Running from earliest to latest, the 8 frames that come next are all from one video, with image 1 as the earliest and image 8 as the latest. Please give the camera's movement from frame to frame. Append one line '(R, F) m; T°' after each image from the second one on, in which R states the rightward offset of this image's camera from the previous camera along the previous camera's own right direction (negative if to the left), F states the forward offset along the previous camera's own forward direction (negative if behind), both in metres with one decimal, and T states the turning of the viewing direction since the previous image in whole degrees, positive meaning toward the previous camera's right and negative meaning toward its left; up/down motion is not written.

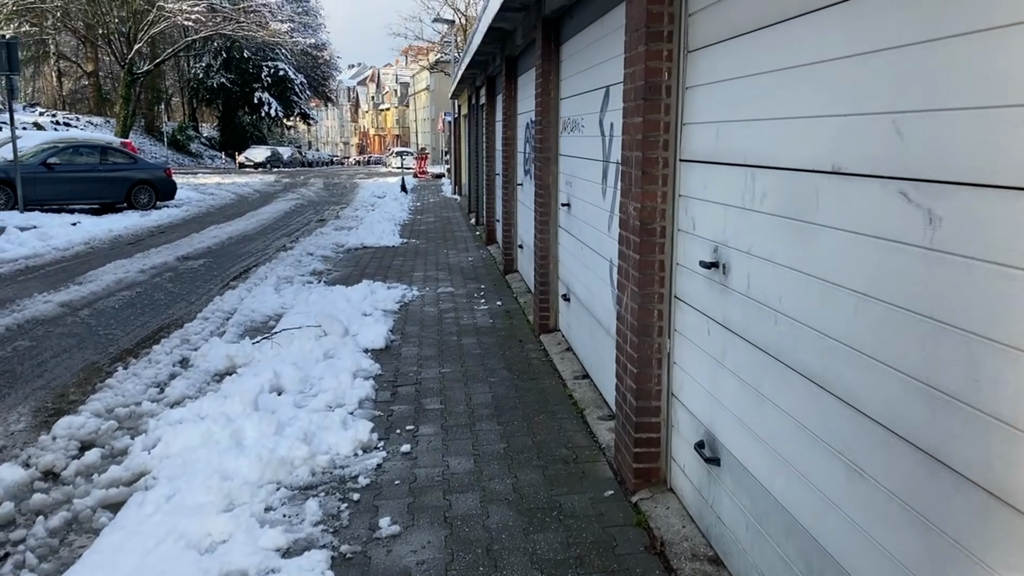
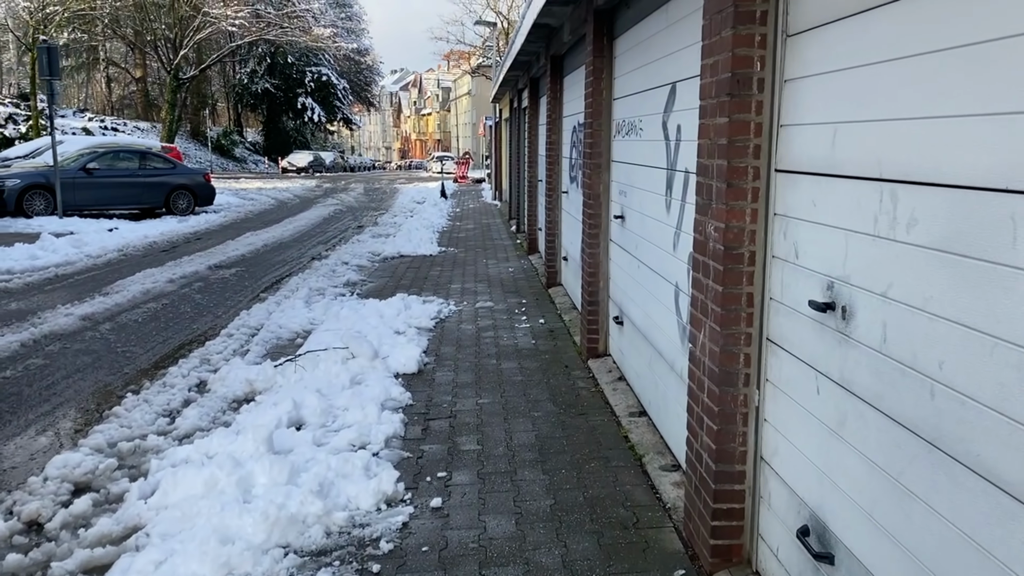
(0.0, +0.5) m; -3°
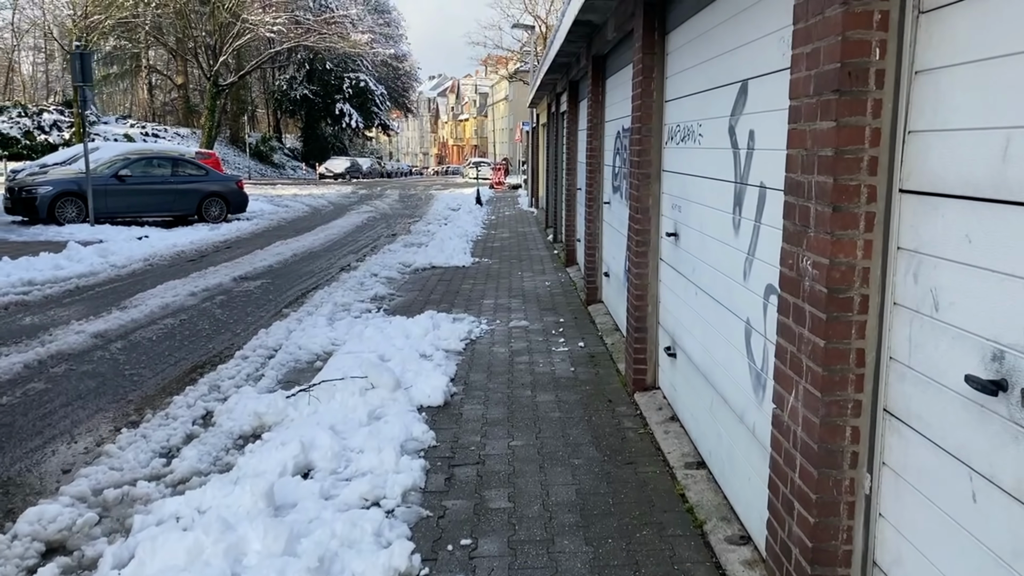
(0.0, +0.5) m; -3°
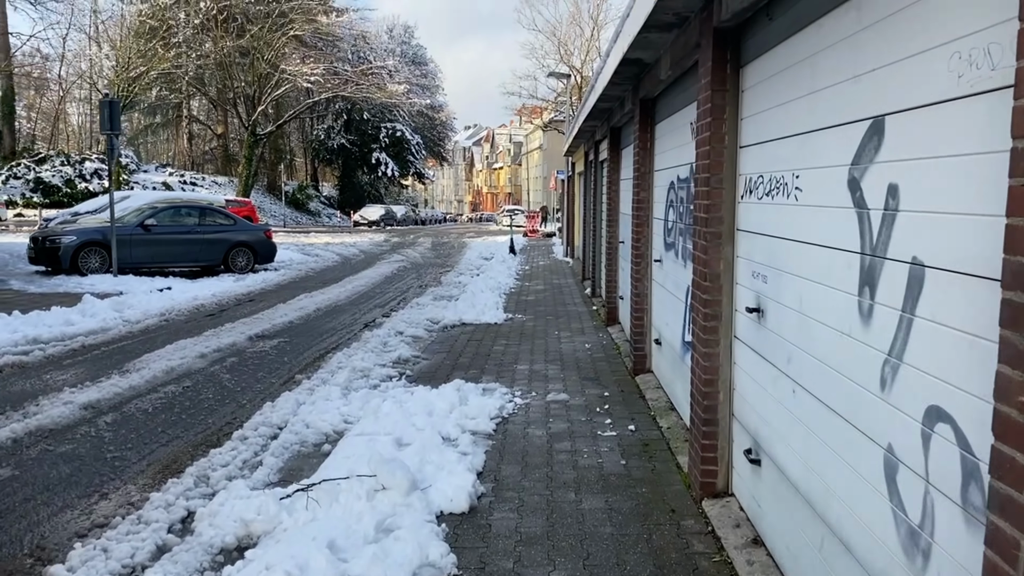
(0.0, +0.7) m; -2°
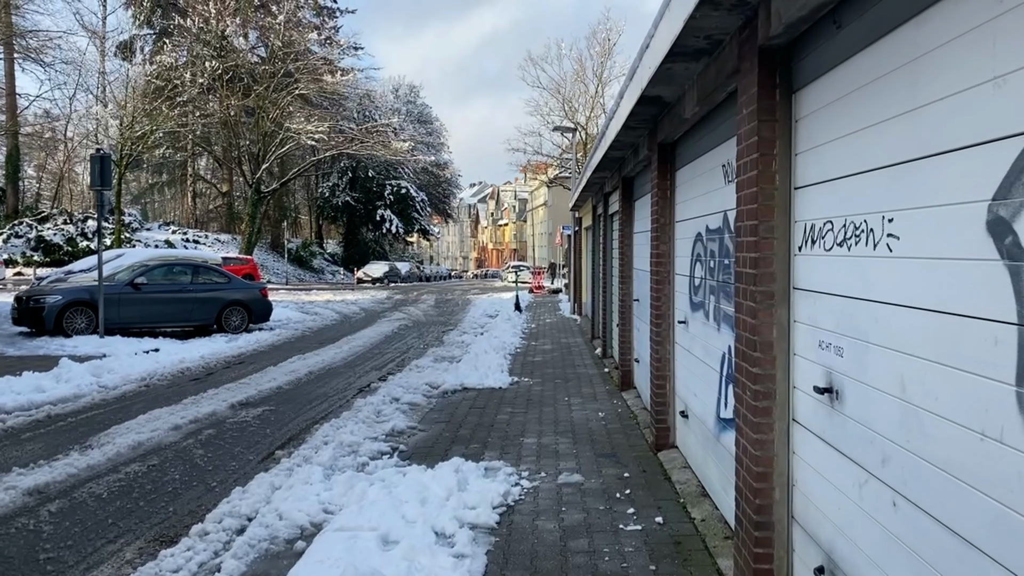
(0.0, +0.6) m; 0°
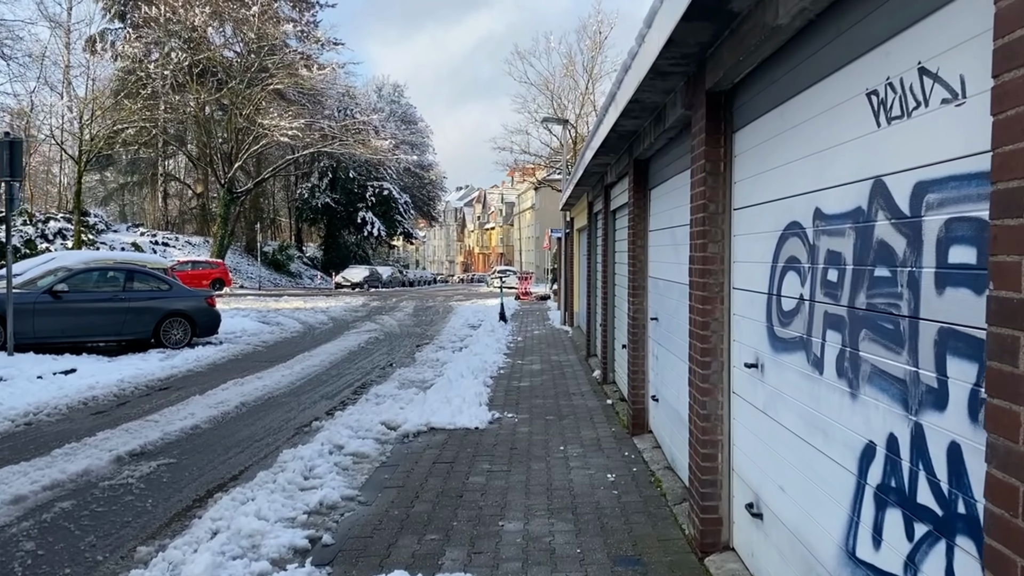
(+0.1, +1.8) m; +1°
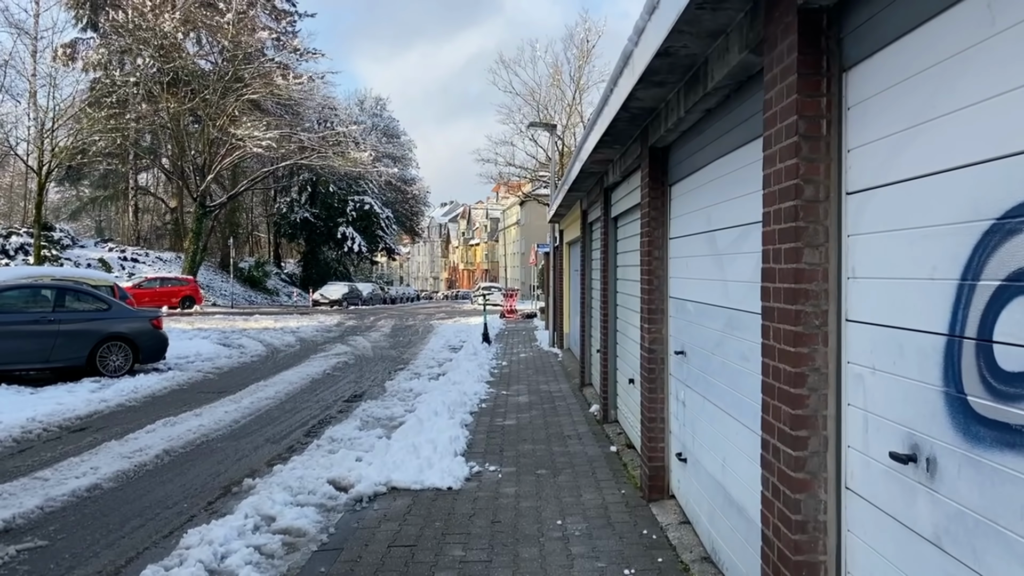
(0.0, +1.3) m; +1°
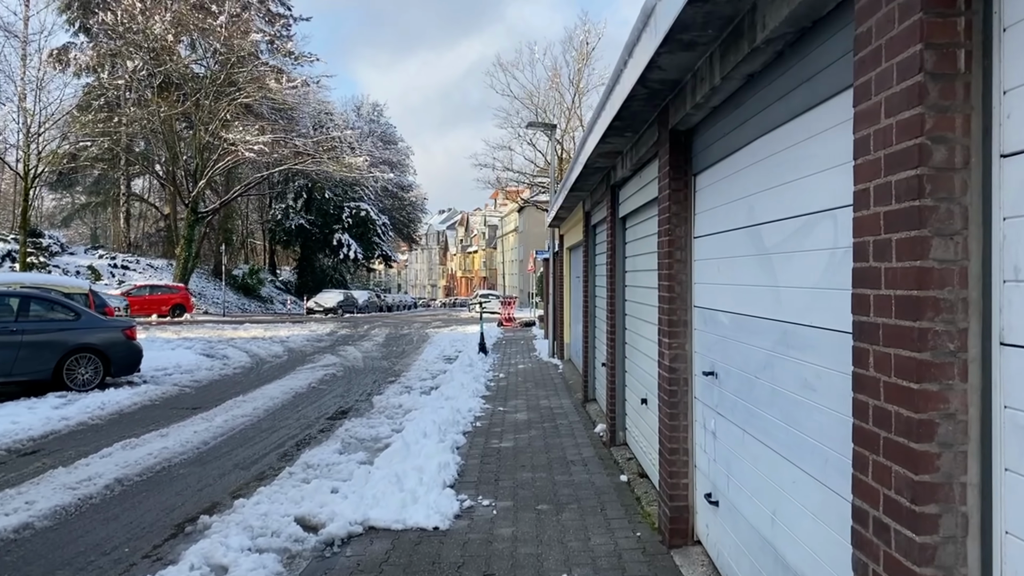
(0.0, +0.7) m; 0°
